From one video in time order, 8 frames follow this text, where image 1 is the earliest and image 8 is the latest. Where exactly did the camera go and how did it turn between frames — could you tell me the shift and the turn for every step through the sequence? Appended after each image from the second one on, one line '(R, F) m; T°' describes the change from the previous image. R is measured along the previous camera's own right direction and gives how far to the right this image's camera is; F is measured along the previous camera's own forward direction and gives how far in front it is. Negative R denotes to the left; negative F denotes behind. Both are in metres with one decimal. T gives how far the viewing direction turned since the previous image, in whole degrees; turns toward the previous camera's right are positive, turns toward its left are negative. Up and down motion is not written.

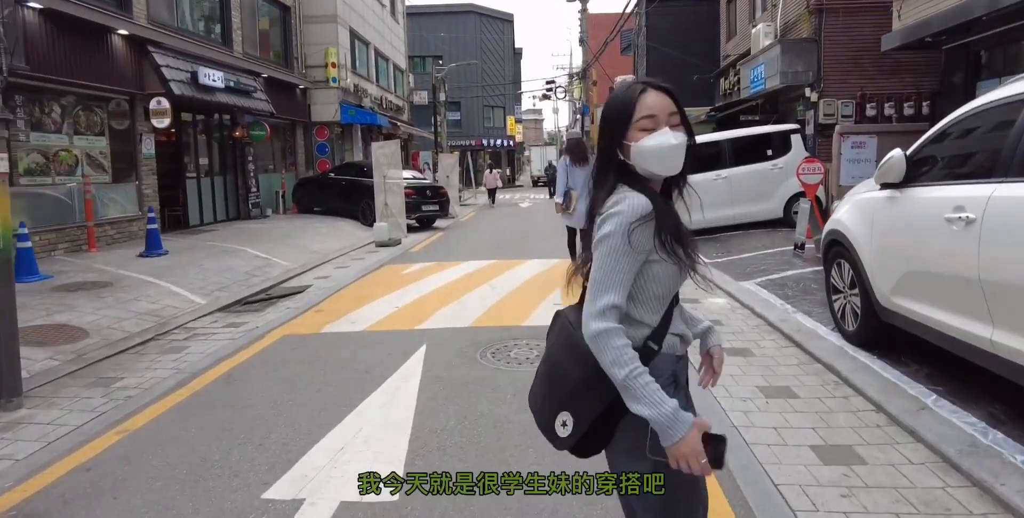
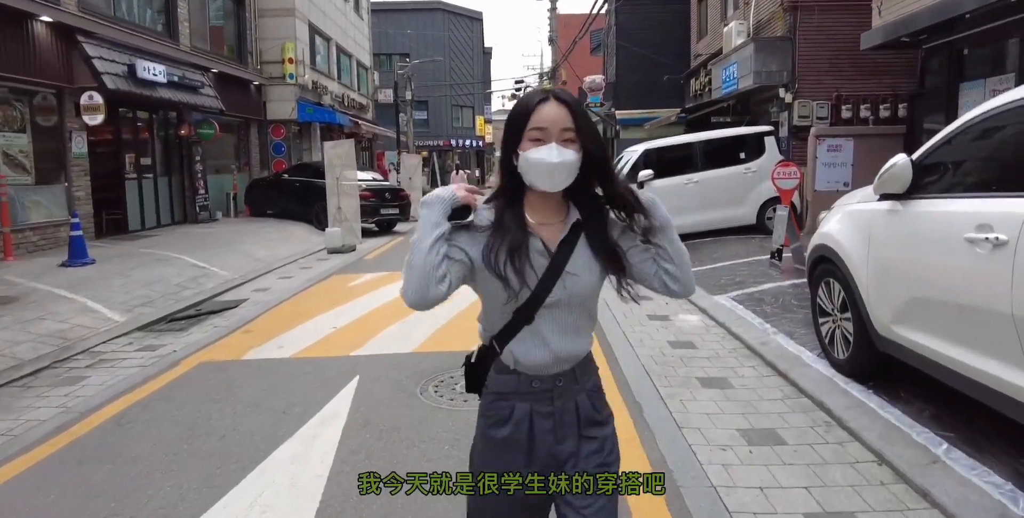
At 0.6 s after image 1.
(+0.2, +0.8) m; +2°
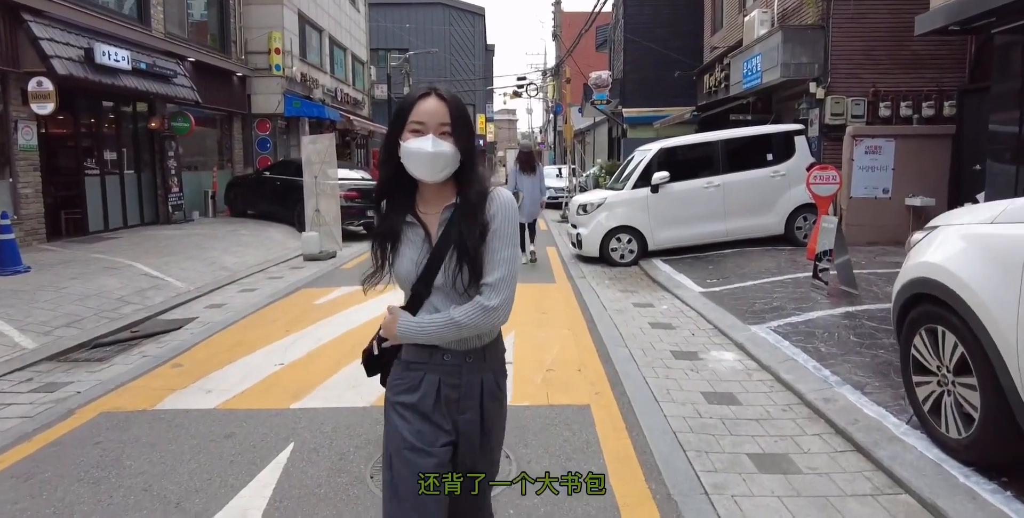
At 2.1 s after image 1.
(+0.1, +1.4) m; 0°
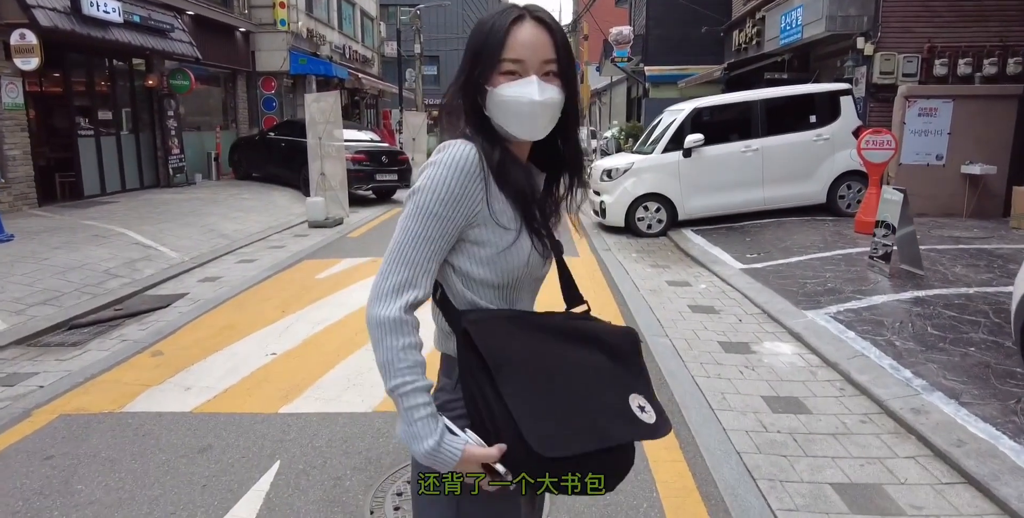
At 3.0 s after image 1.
(-0.1, +0.8) m; -1°
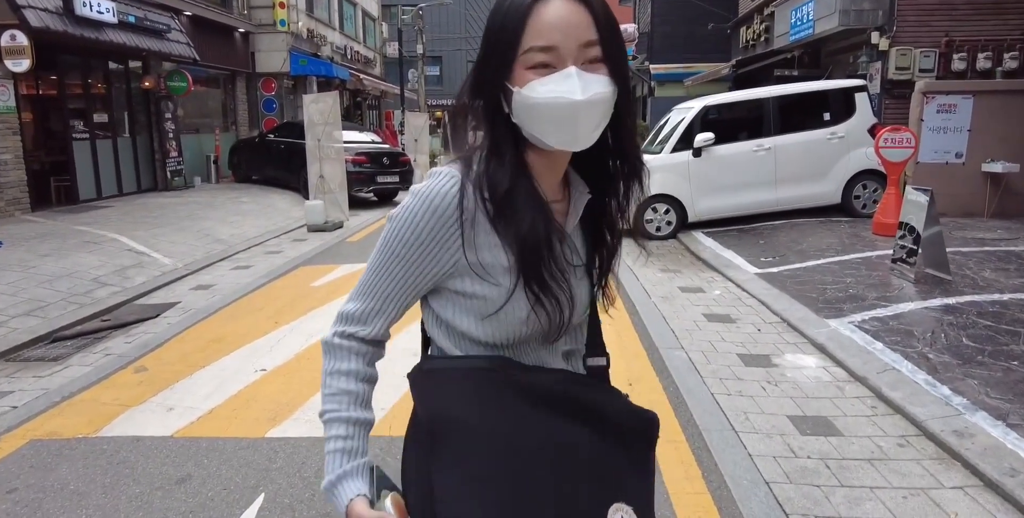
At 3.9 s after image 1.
(0.0, +0.3) m; 0°
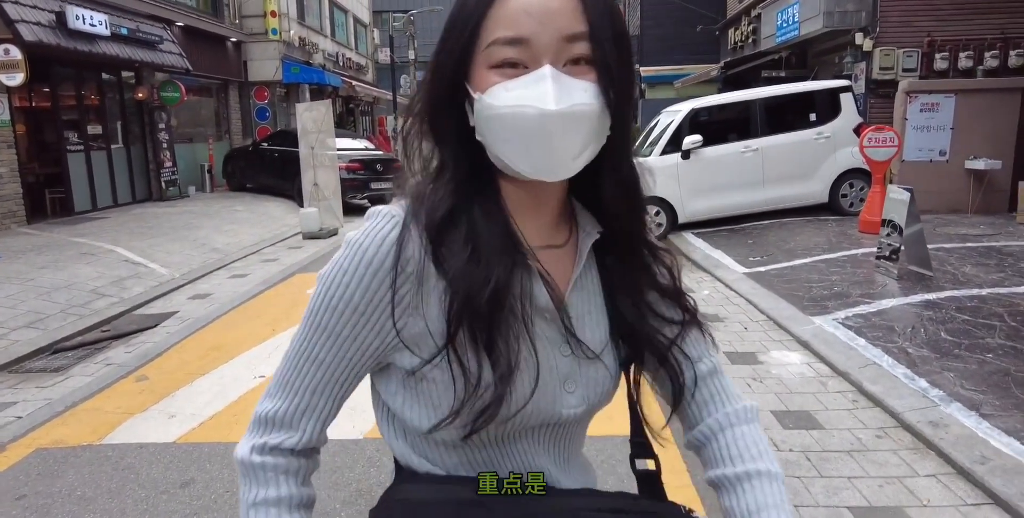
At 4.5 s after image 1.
(0.0, -0.1) m; 0°
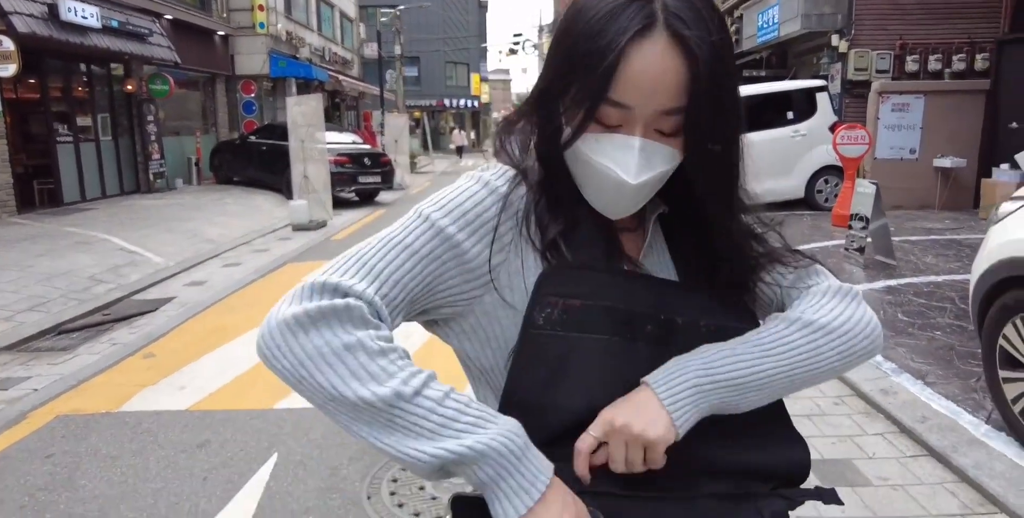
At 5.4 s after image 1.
(0.0, -0.3) m; +1°
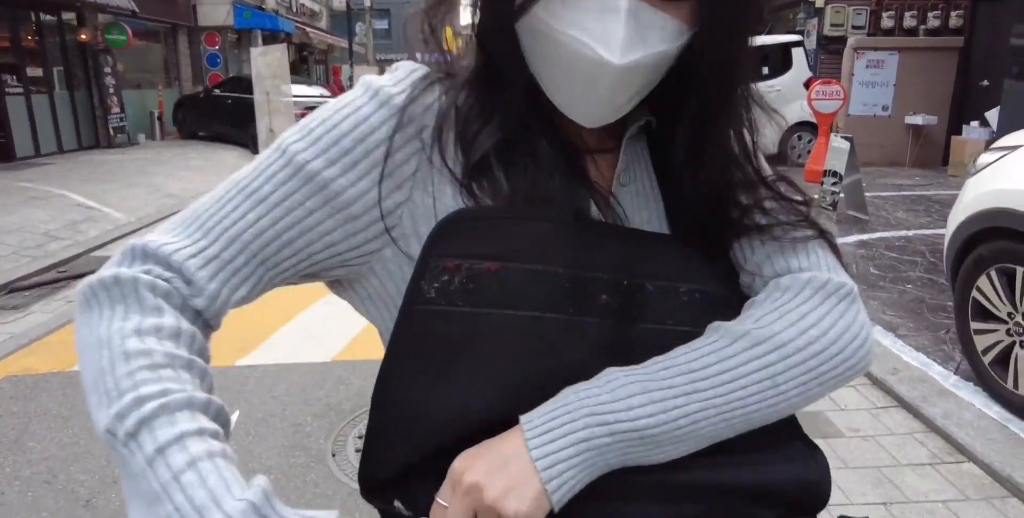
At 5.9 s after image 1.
(0.0, +0.1) m; +2°
